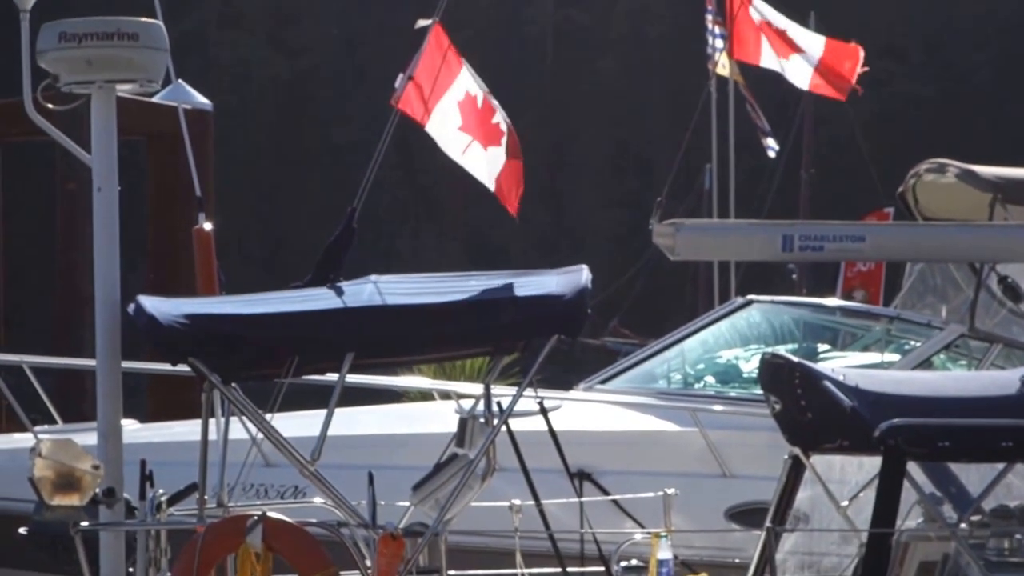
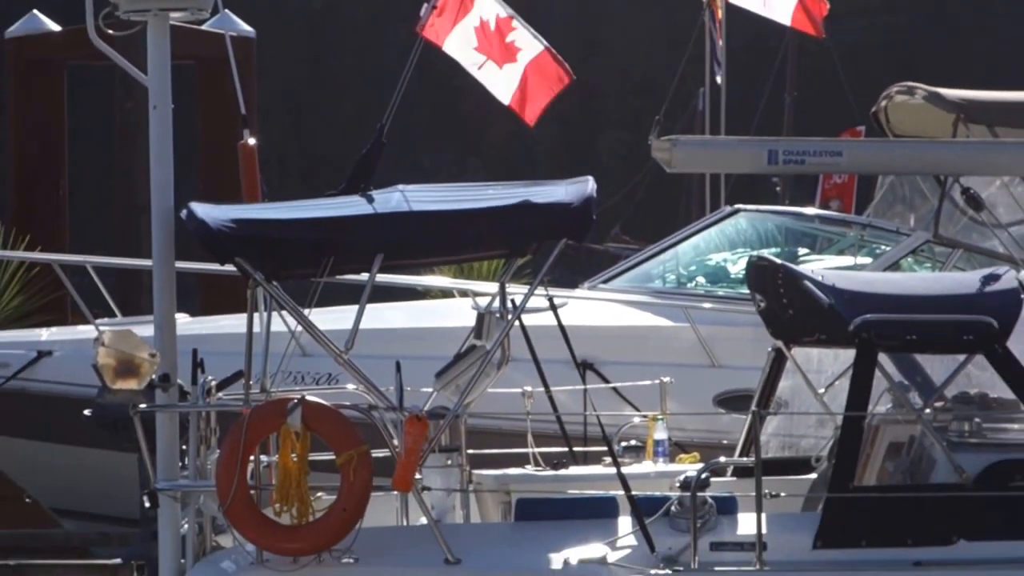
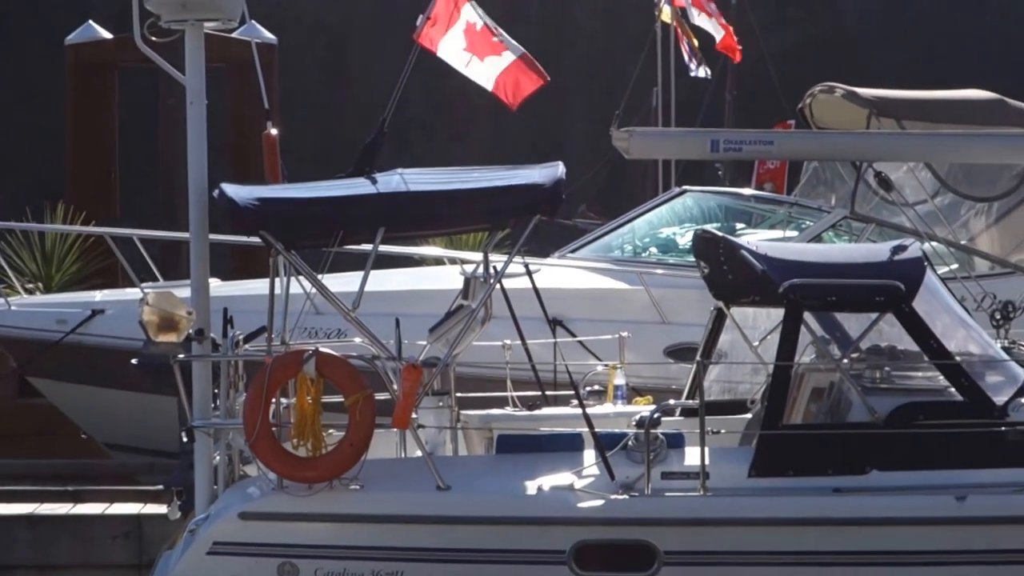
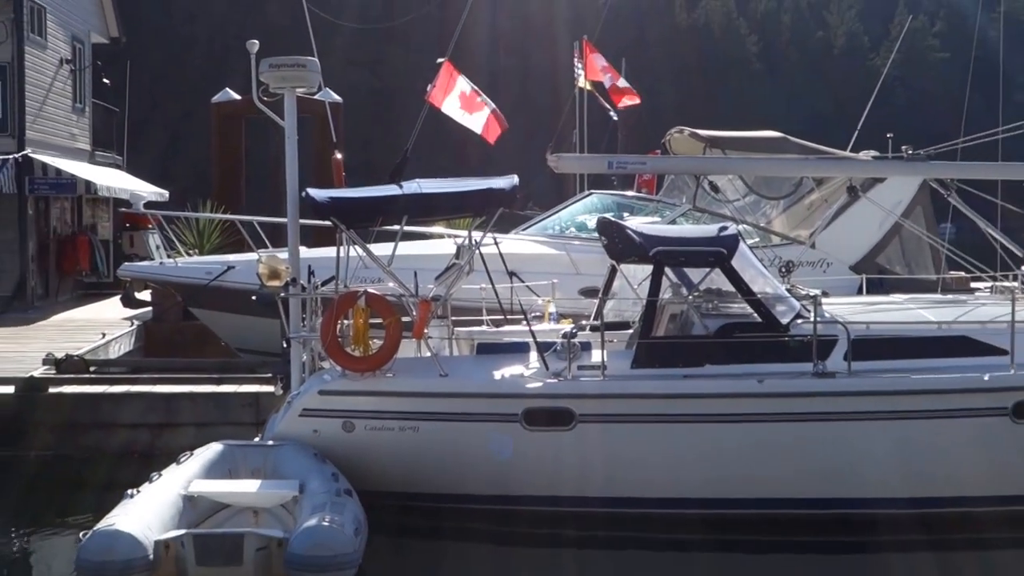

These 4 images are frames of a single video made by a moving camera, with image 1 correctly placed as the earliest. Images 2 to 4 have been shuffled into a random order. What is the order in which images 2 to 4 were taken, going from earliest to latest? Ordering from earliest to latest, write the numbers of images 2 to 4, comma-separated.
2, 3, 4
